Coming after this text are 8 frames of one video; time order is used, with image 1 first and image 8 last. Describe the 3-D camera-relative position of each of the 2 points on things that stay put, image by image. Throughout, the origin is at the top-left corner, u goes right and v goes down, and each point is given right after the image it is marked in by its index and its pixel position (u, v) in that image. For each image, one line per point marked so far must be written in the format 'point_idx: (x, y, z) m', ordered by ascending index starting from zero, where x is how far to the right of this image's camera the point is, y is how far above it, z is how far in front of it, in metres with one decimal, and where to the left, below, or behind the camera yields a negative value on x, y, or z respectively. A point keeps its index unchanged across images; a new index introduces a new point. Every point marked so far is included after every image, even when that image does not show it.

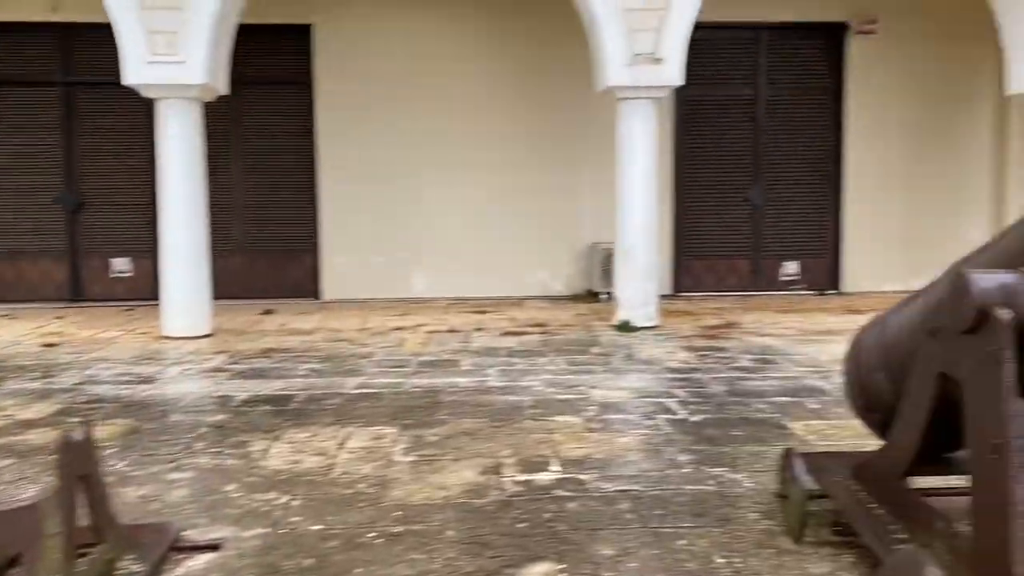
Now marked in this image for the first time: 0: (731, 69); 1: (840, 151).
0: (+2.0, +2.0, +7.8) m
1: (+3.0, +1.3, +8.1) m
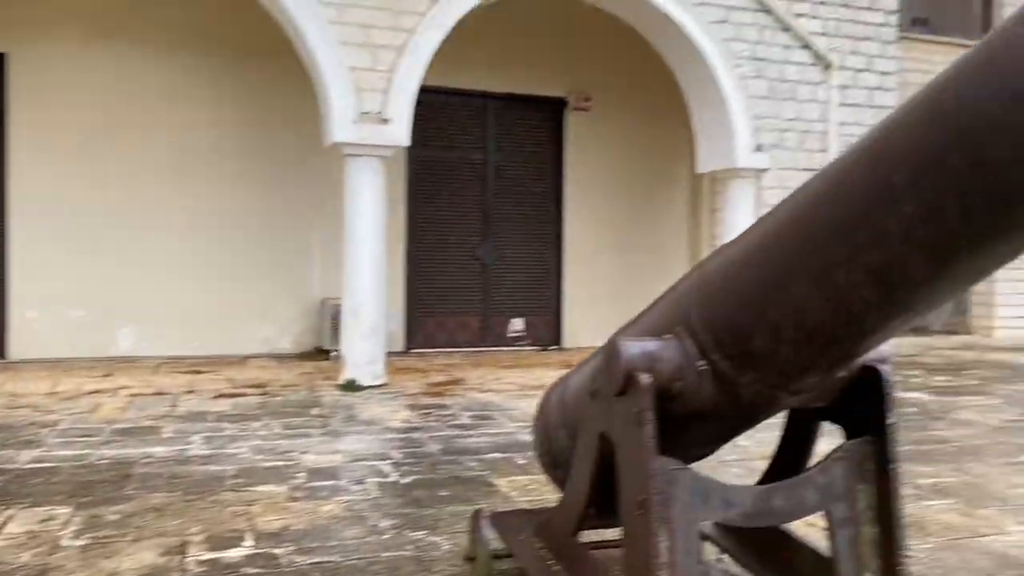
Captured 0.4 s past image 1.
0: (-0.5, +1.5, +8.1) m
1: (+0.5, +0.7, +8.6) m
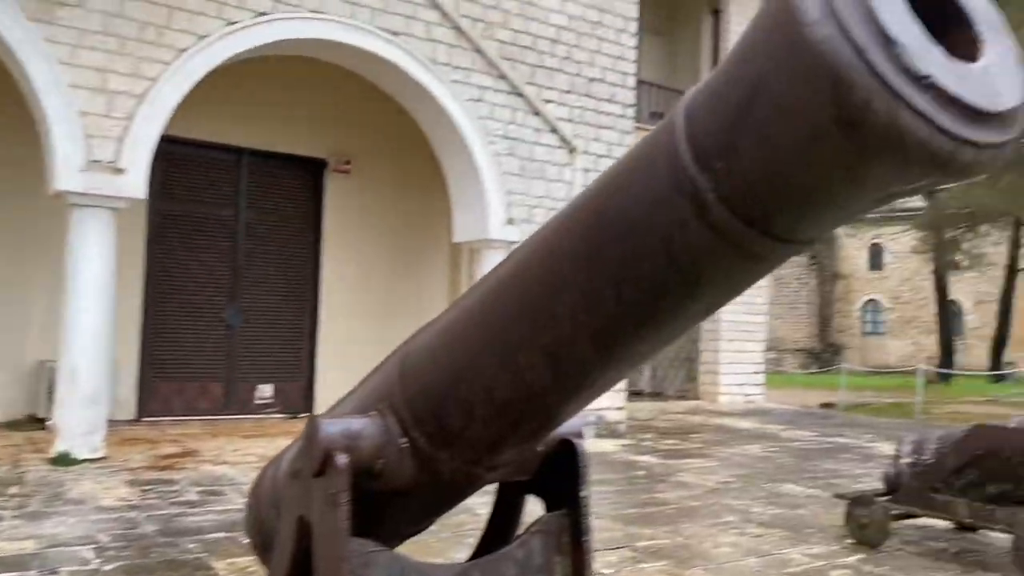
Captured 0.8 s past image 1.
0: (-2.7, +0.9, +7.8) m
1: (-1.9, +0.1, +8.4) m
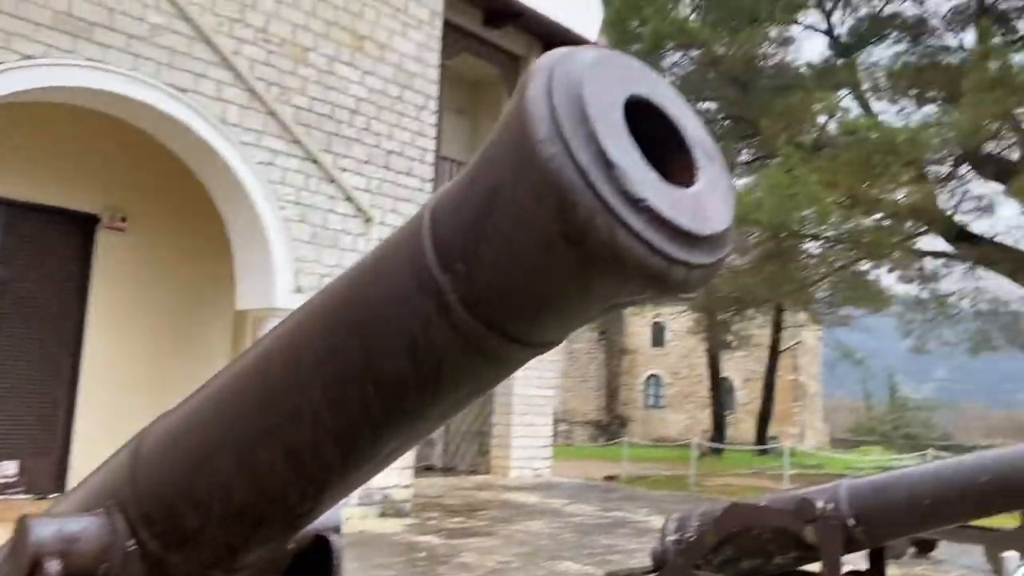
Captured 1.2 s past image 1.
0: (-4.4, +0.4, +7.0) m
1: (-3.8, -0.5, +7.7) m
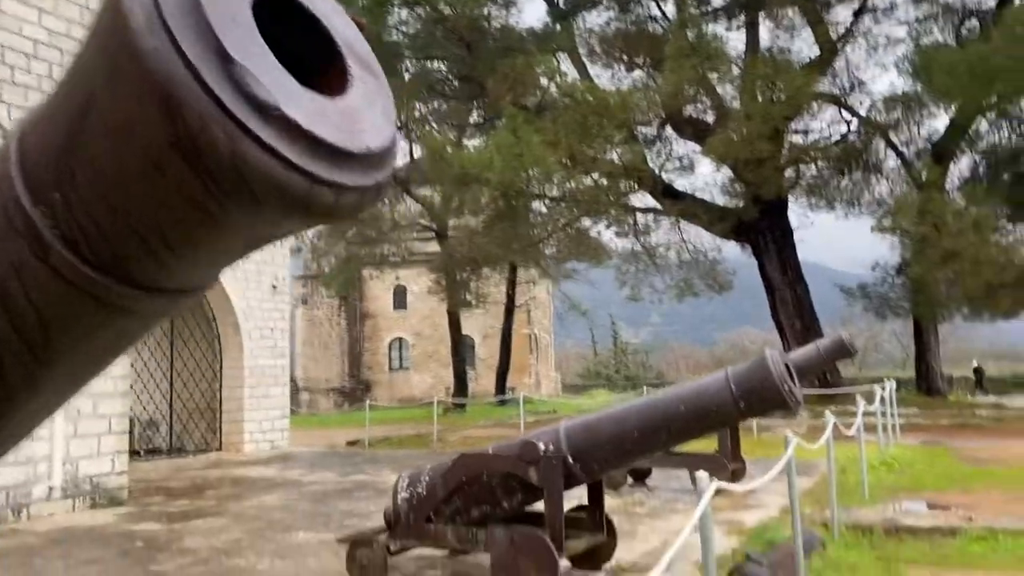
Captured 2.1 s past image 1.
0: (-6.4, +0.5, +5.2) m
1: (-6.0, -0.4, +6.1) m
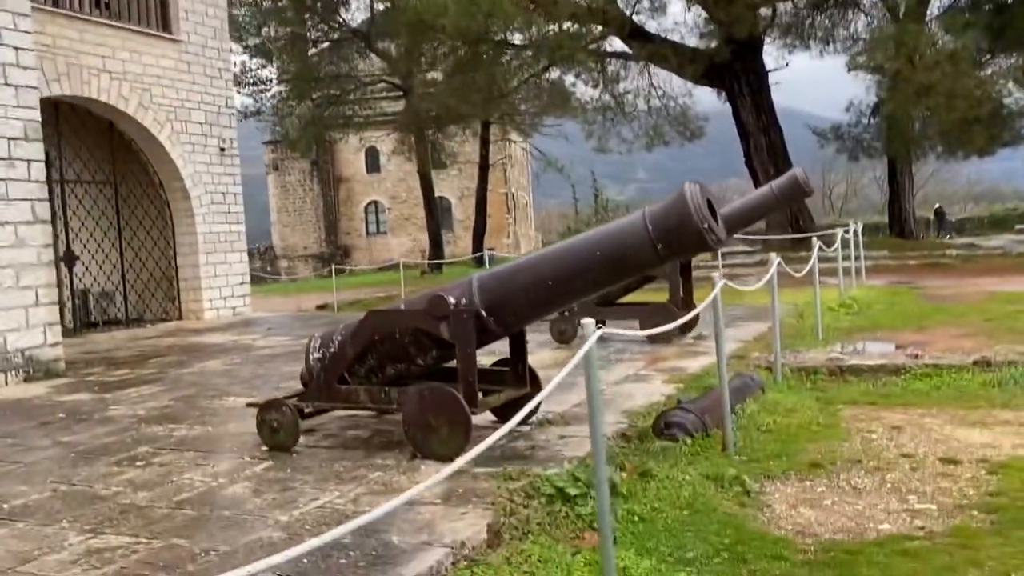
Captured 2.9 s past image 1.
0: (-6.8, +1.1, +4.6) m
1: (-6.4, +0.4, +5.7) m
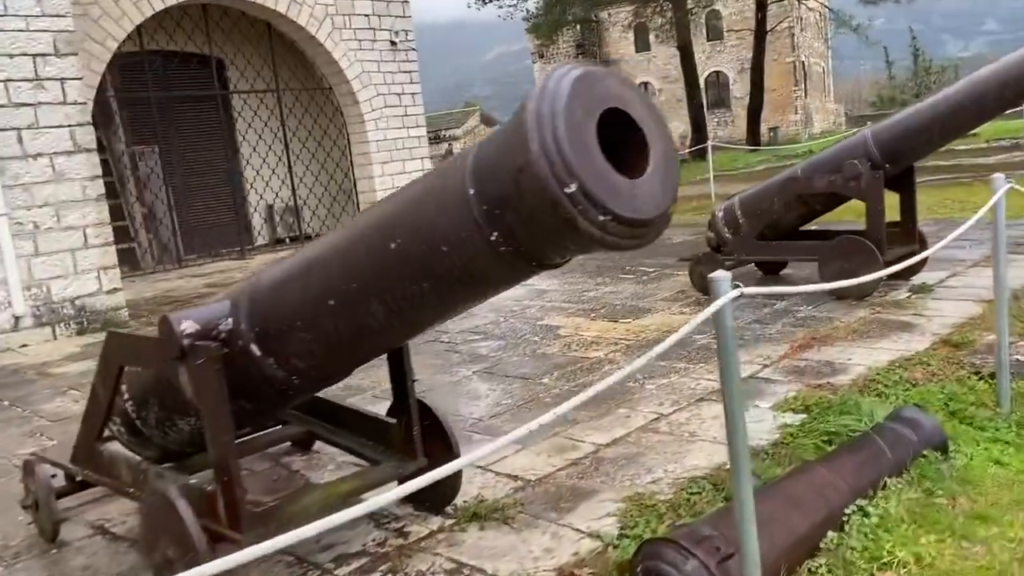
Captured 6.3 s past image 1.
0: (-6.7, +1.2, +4.8) m
1: (-6.0, +0.7, +5.7) m
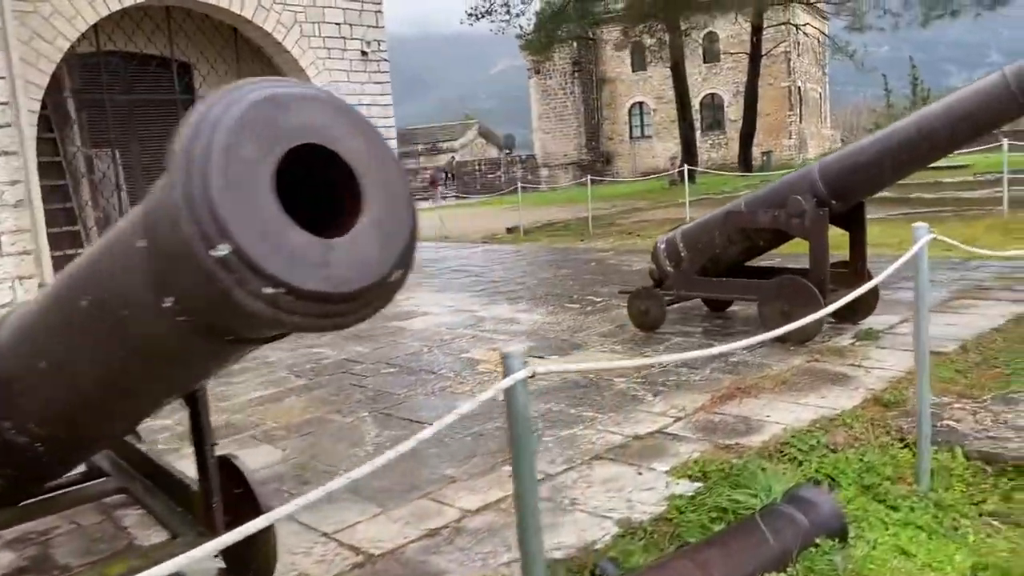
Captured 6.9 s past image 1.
0: (-7.1, +1.3, +4.5) m
1: (-6.4, +0.7, +5.4) m
